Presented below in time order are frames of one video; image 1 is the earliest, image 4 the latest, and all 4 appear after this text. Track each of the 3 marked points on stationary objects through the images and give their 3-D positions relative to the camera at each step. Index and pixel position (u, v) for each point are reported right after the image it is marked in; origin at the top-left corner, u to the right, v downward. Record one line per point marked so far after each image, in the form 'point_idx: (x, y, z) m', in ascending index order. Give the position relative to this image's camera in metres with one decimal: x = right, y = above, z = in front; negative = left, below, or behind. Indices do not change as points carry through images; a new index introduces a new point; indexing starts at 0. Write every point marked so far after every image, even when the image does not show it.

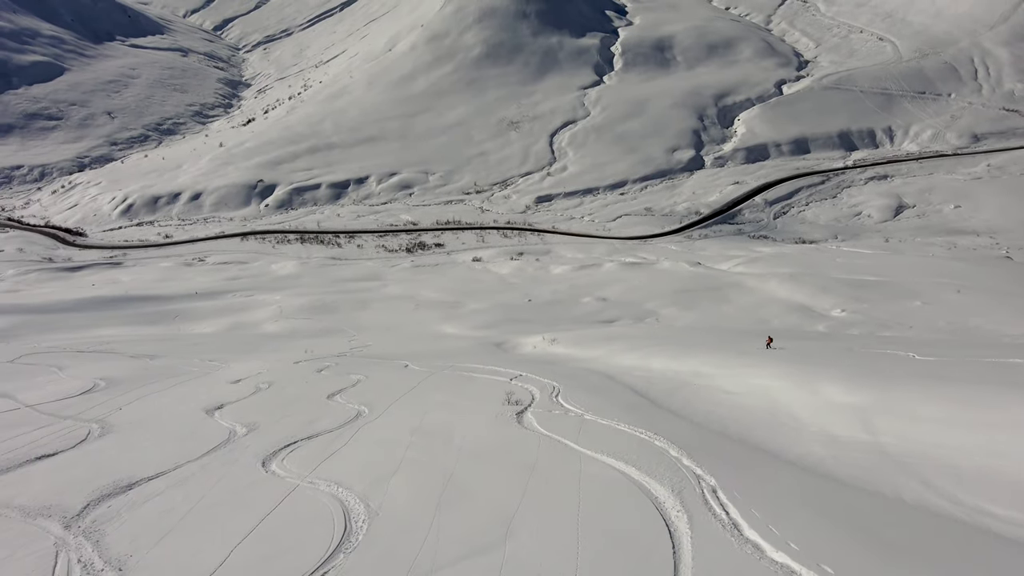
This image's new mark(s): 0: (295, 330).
0: (-5.8, -1.1, +17.1) m
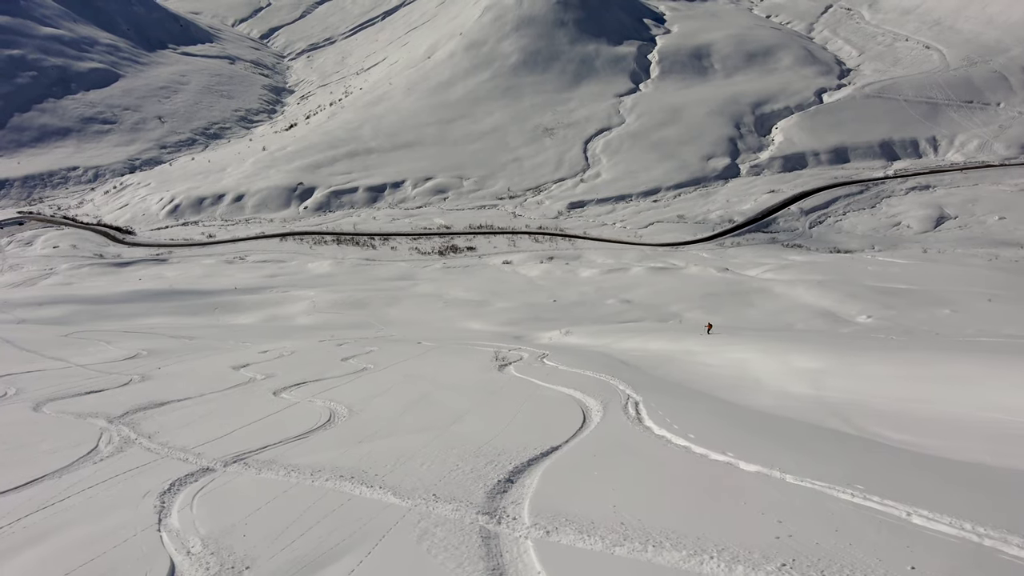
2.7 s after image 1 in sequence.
0: (-5.1, -1.0, +17.8) m
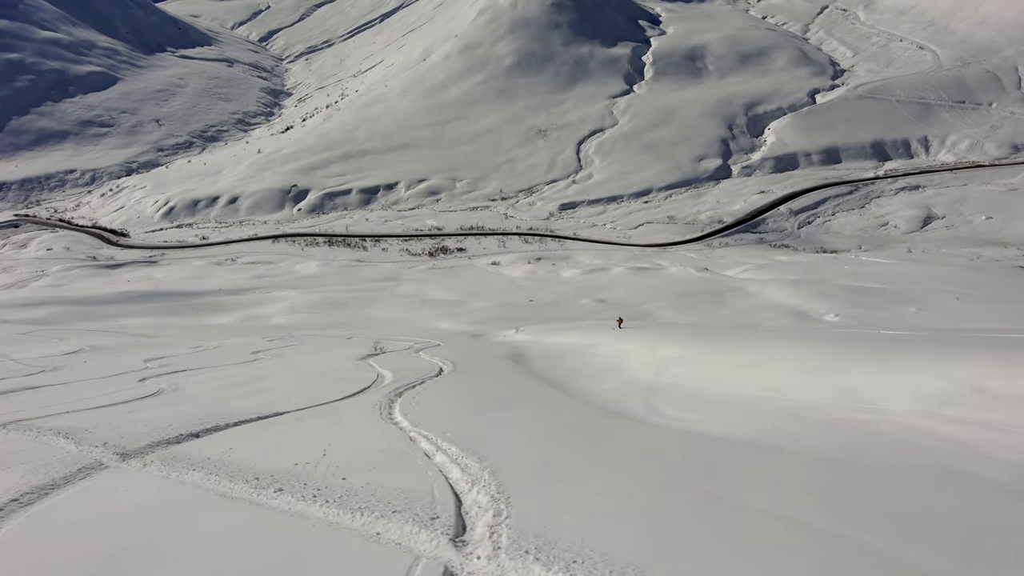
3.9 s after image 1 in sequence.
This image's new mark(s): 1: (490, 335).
0: (-5.9, -1.0, +18.0) m
1: (-0.4, -1.1, +14.4) m
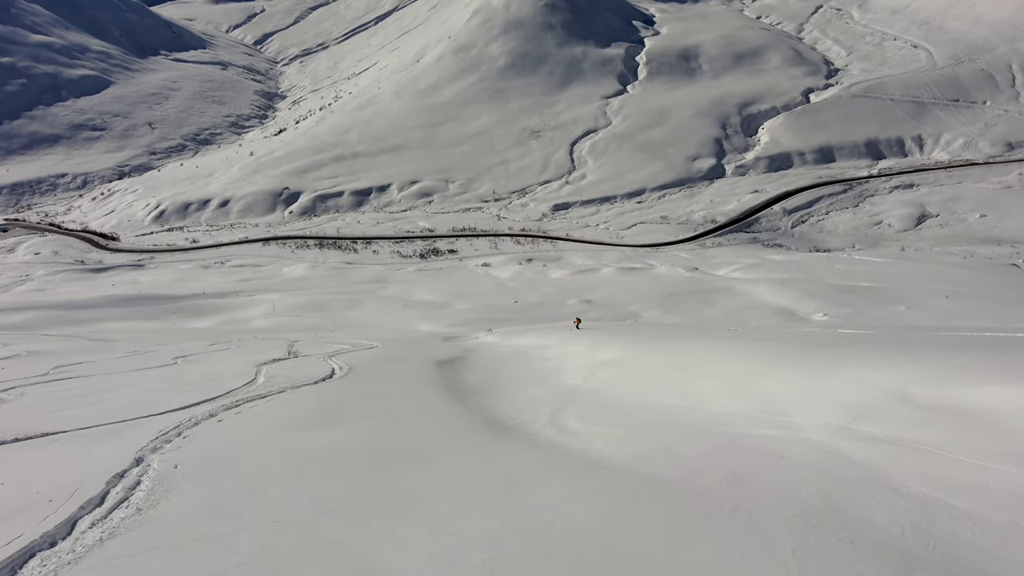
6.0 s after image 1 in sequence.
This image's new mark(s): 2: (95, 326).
0: (-6.3, -1.0, +17.6) m
1: (-0.8, -1.1, +14.0) m
2: (-12.5, -1.1, +18.8) m
